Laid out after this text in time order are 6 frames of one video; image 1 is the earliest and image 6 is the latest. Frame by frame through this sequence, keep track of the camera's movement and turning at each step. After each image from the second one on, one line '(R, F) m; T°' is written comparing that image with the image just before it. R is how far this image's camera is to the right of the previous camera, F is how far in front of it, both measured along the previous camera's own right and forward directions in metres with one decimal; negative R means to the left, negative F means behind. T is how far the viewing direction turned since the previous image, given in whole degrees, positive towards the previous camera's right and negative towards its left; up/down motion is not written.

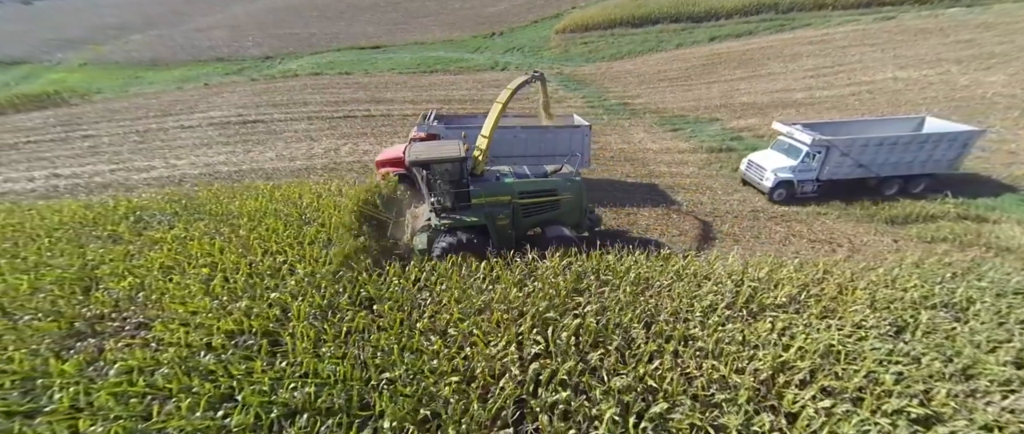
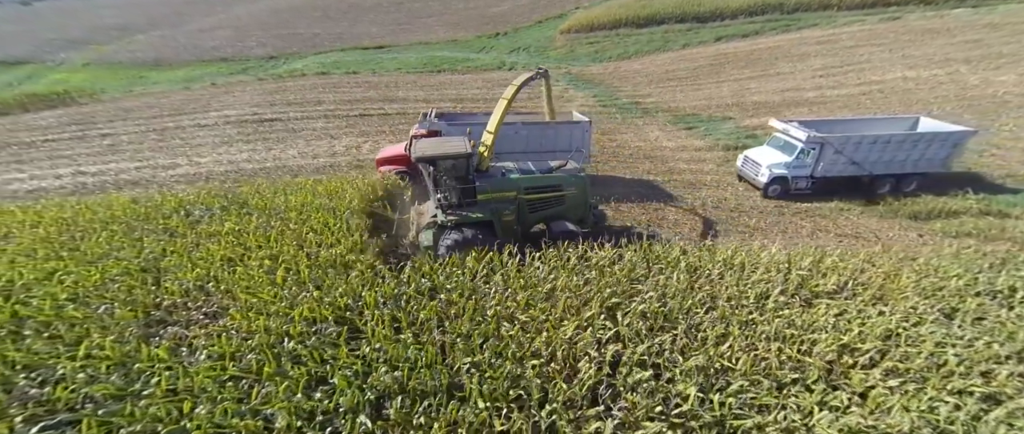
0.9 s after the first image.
(-0.7, -0.1) m; 0°
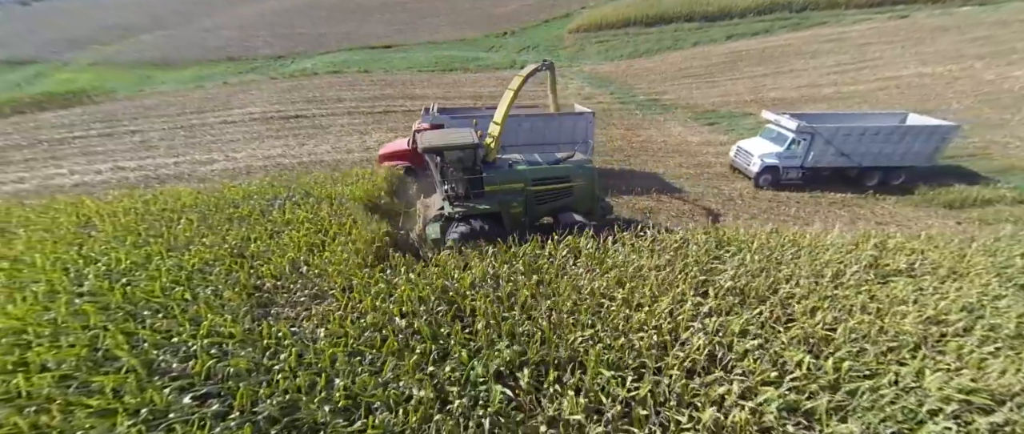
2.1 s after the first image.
(-1.0, -0.1) m; 0°
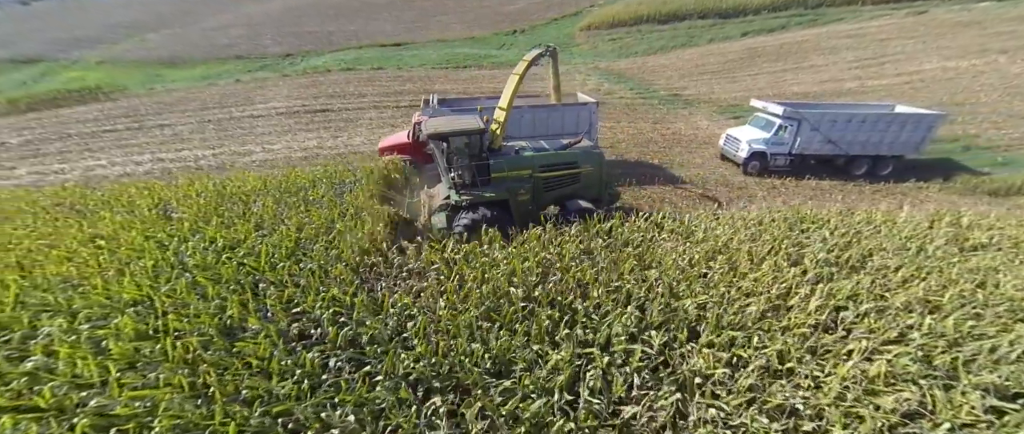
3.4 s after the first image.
(-1.1, -0.1) m; 0°
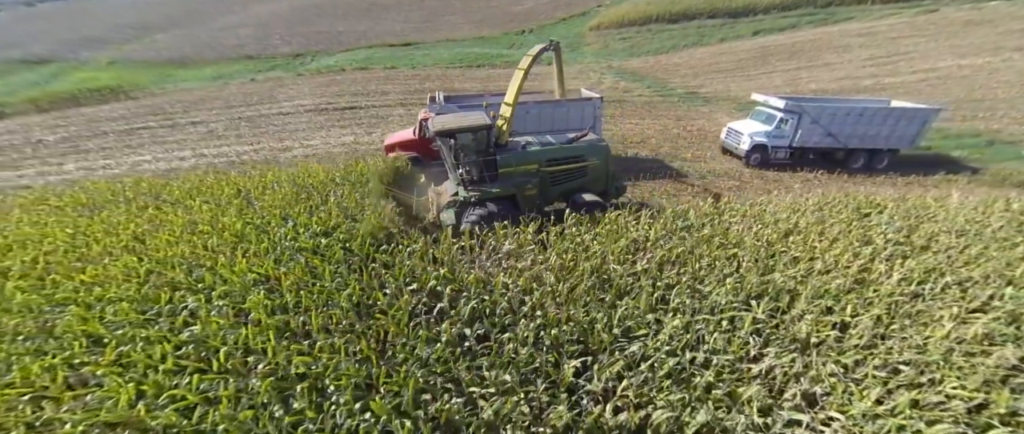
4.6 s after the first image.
(-1.0, -0.2) m; 0°
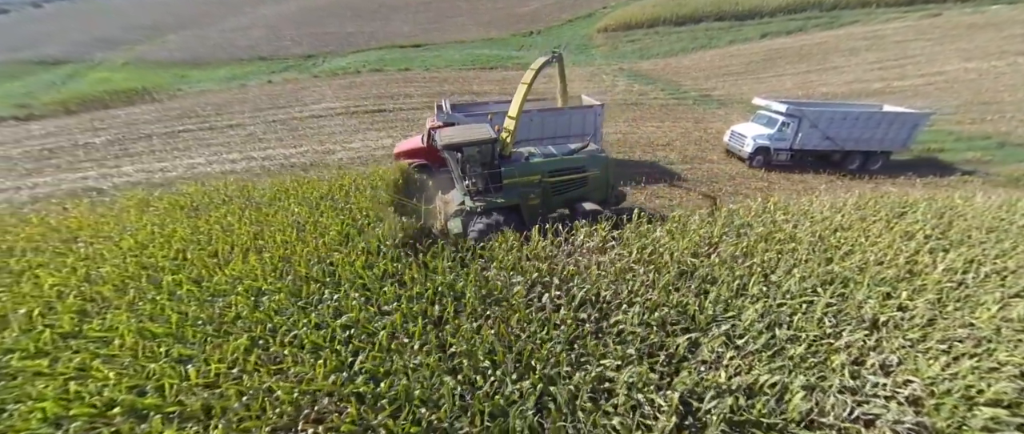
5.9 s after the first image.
(-1.1, -0.5) m; 0°
